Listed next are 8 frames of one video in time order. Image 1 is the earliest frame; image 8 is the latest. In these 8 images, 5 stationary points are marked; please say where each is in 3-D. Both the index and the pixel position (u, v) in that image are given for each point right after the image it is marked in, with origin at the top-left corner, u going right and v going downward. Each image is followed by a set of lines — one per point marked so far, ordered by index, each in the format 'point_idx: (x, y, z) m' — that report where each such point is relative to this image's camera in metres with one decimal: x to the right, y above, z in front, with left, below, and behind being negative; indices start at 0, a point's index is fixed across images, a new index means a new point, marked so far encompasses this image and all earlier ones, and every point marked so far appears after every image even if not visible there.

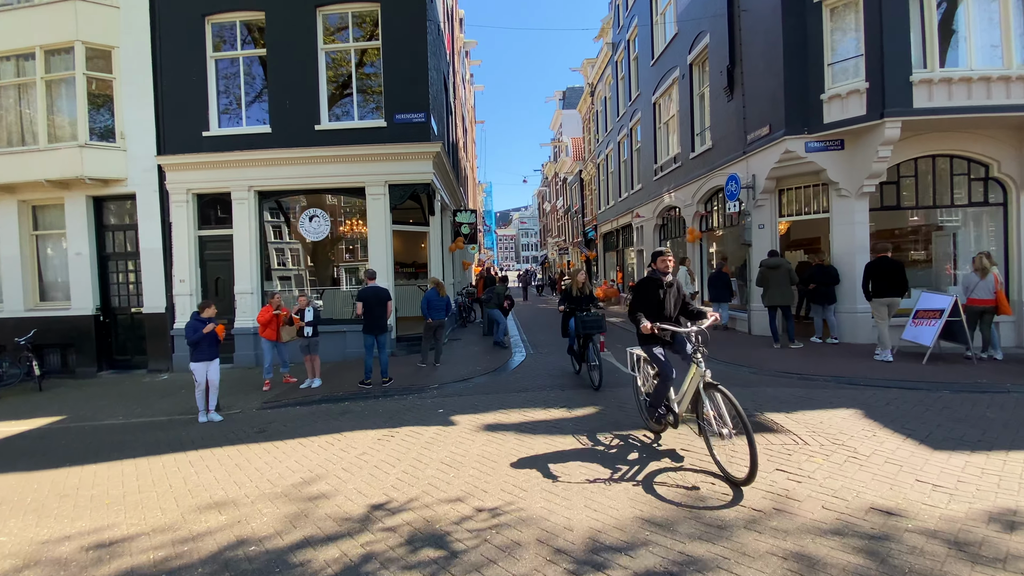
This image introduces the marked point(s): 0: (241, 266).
0: (-7.2, +0.6, +11.9) m
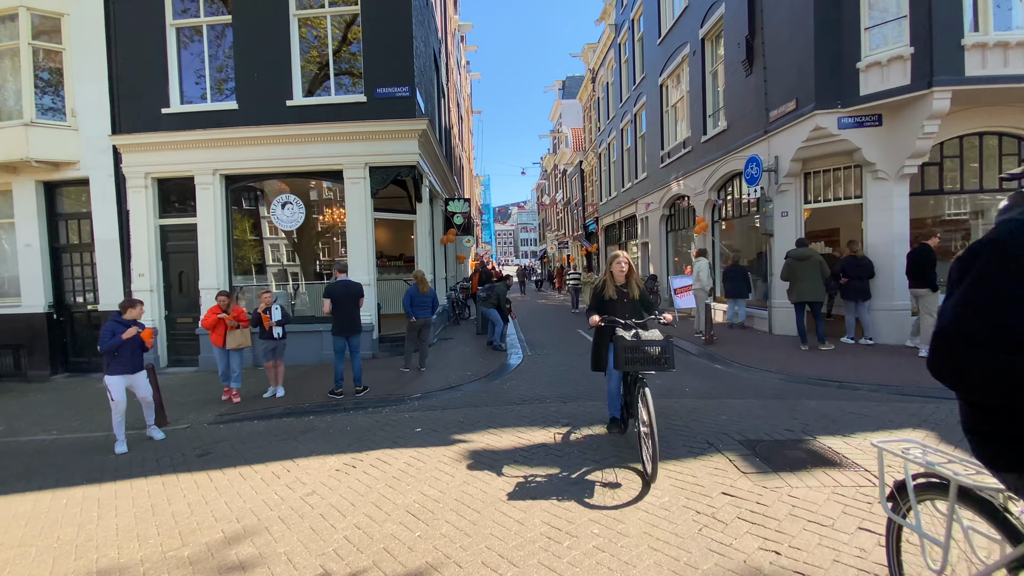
0: (-7.3, +0.7, +10.7) m
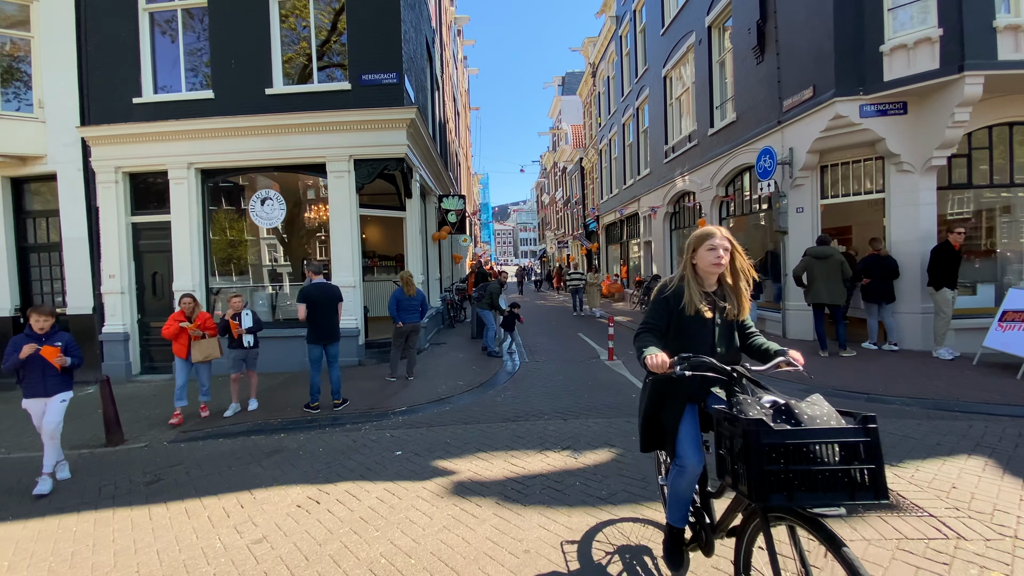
0: (-7.4, +0.6, +10.0) m
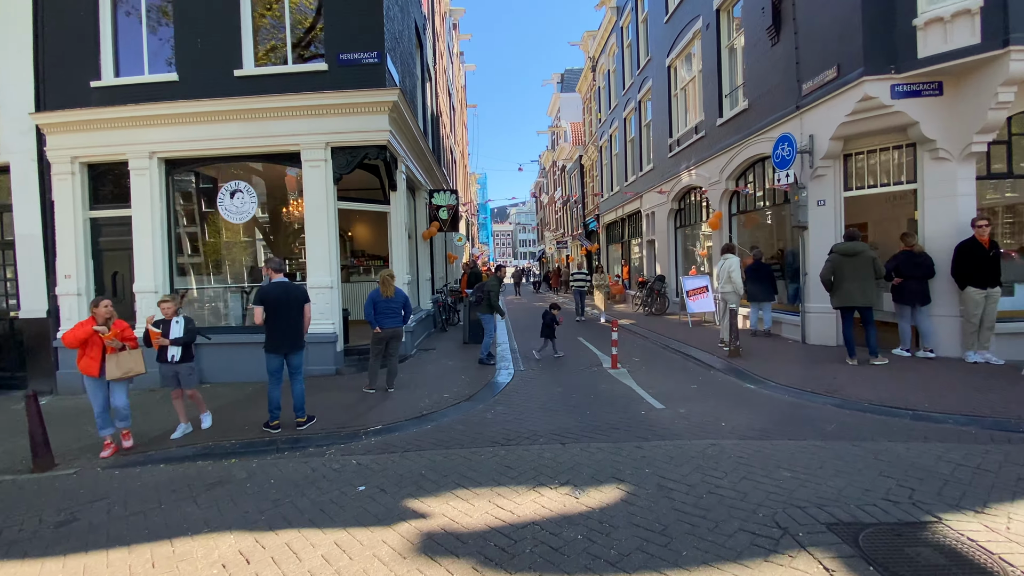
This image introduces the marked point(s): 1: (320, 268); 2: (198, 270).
0: (-7.6, +0.6, +9.1) m
1: (-3.7, +0.4, +8.6) m
2: (-6.7, +0.4, +9.5) m
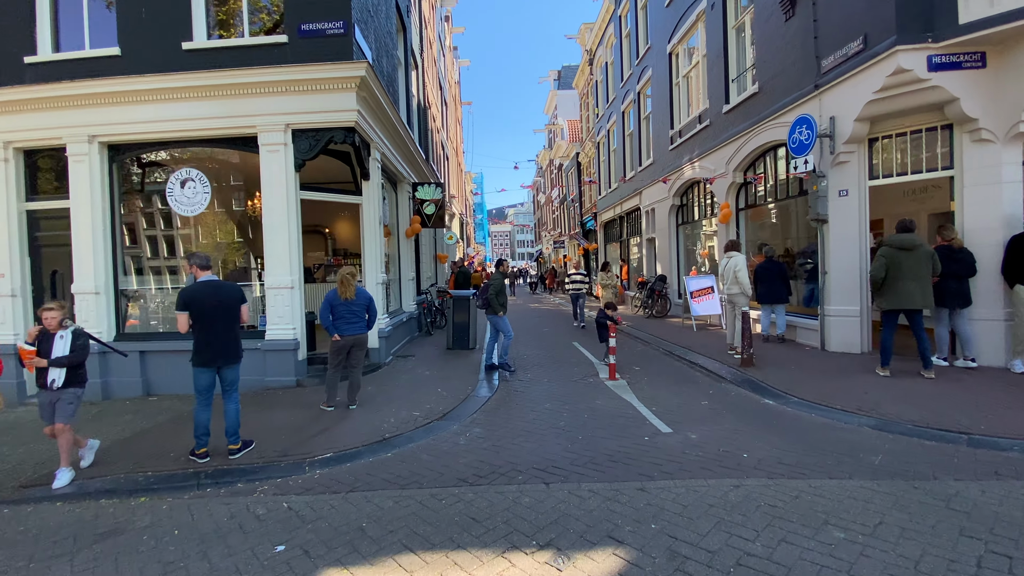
0: (-7.8, +0.6, +8.1) m
1: (-4.0, +0.4, +7.6) m
2: (-7.0, +0.4, +8.5) m
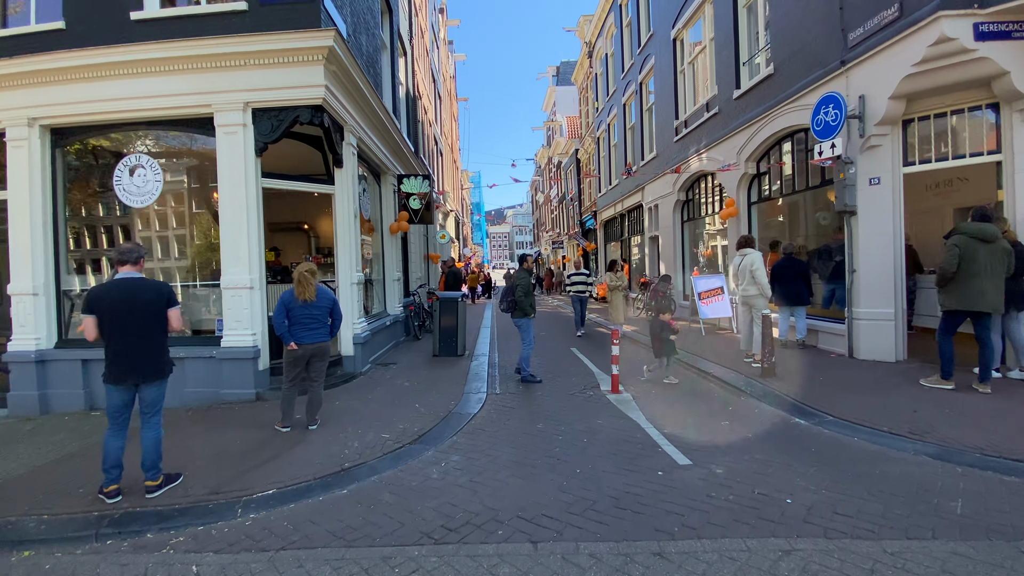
0: (-8.0, +0.6, +7.2) m
1: (-4.1, +0.4, +6.7) m
2: (-7.1, +0.4, +7.6) m
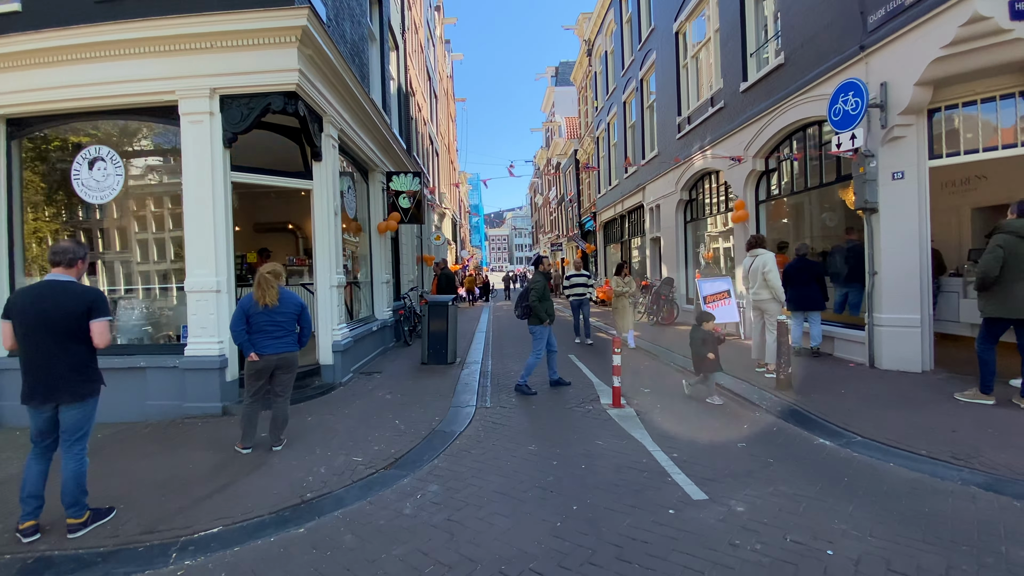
0: (-8.1, +0.6, +6.6) m
1: (-4.2, +0.3, +6.1) m
2: (-7.3, +0.3, +7.1) m
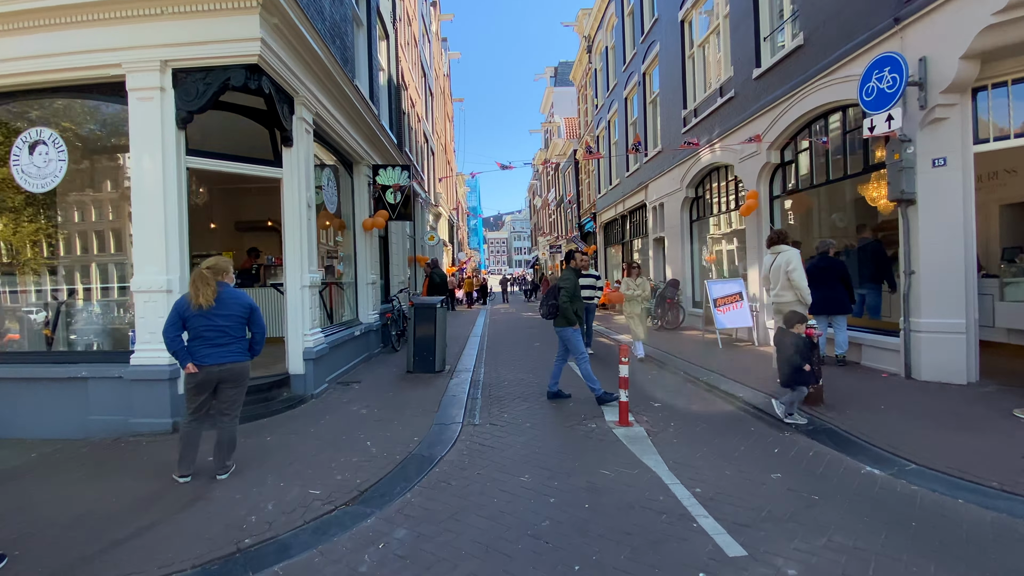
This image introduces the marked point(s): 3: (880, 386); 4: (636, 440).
0: (-8.2, +0.6, +5.9) m
1: (-4.3, +0.3, +5.4) m
2: (-7.4, +0.3, +6.3) m
3: (+4.8, -1.3, +5.8) m
4: (+1.2, -1.5, +4.5) m
